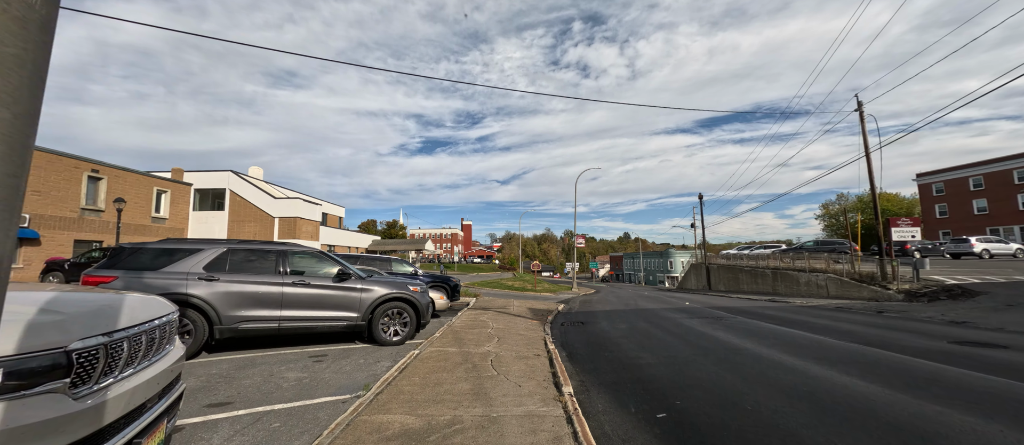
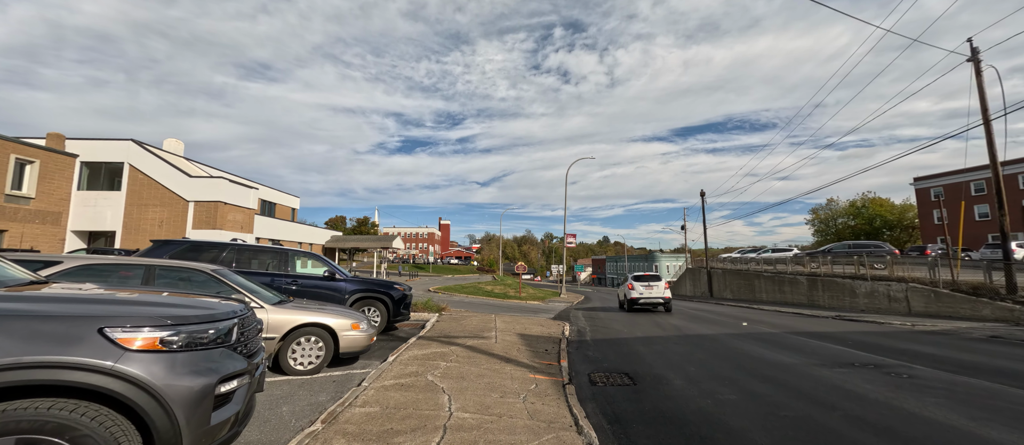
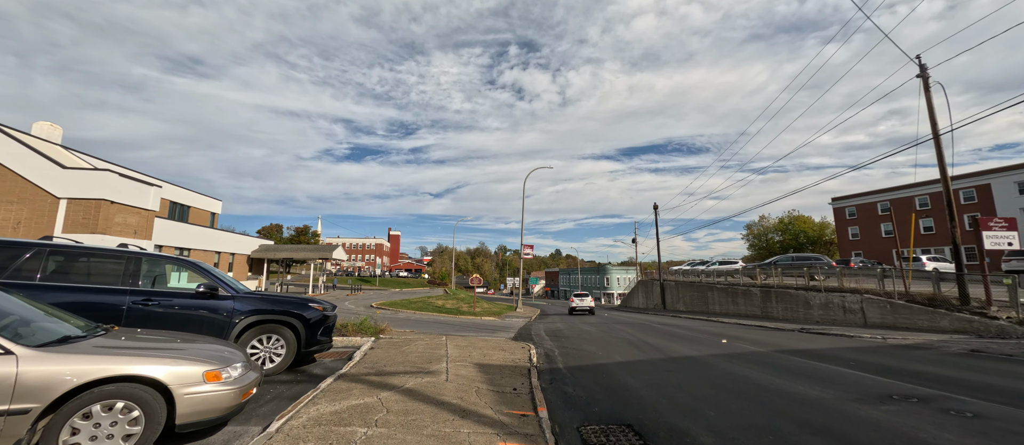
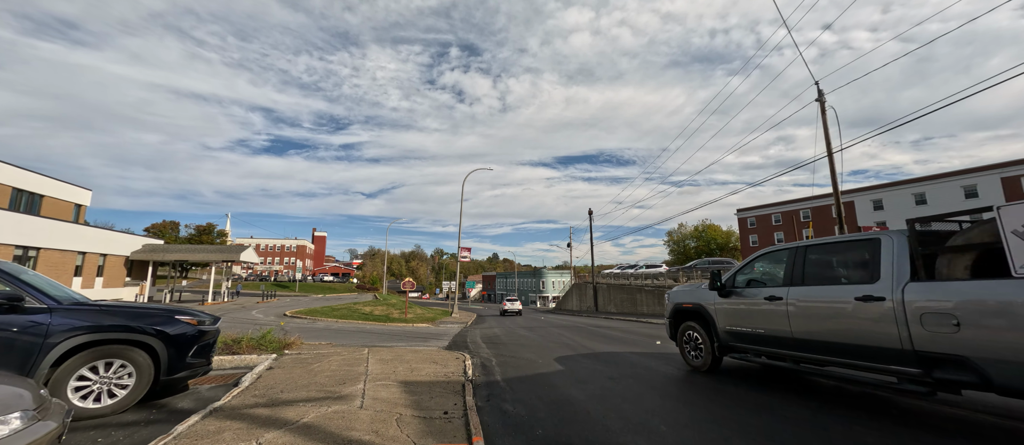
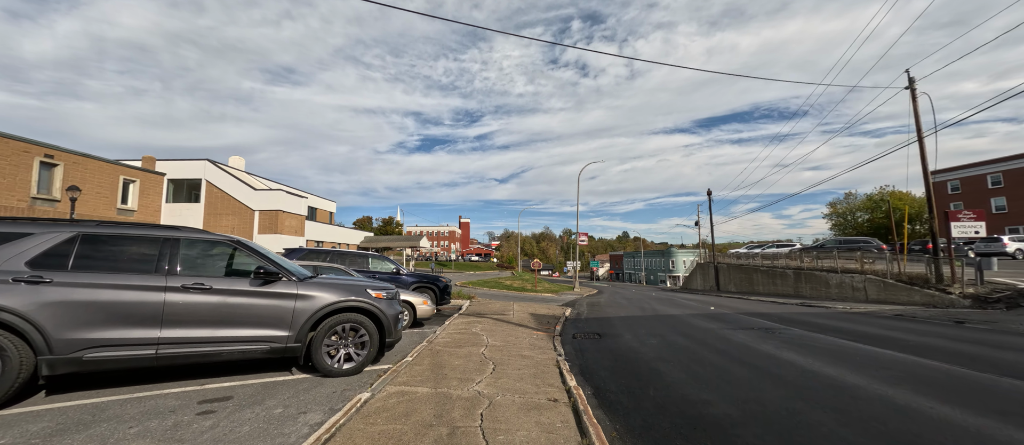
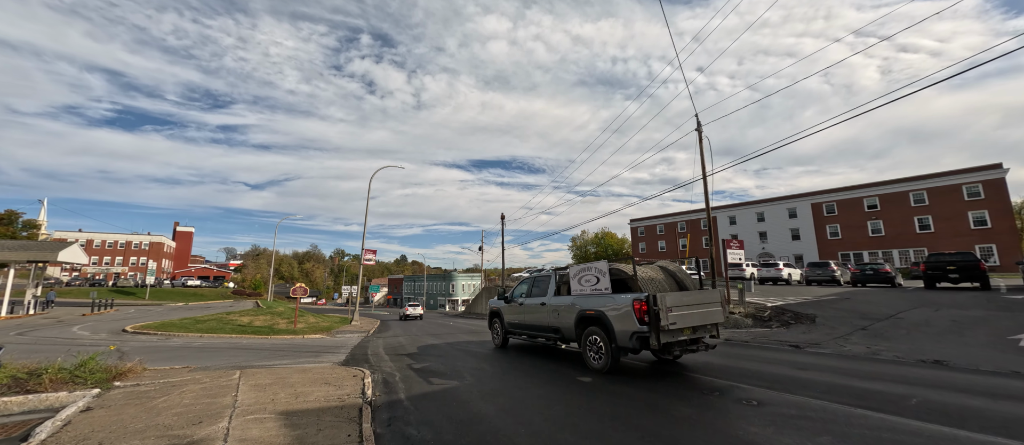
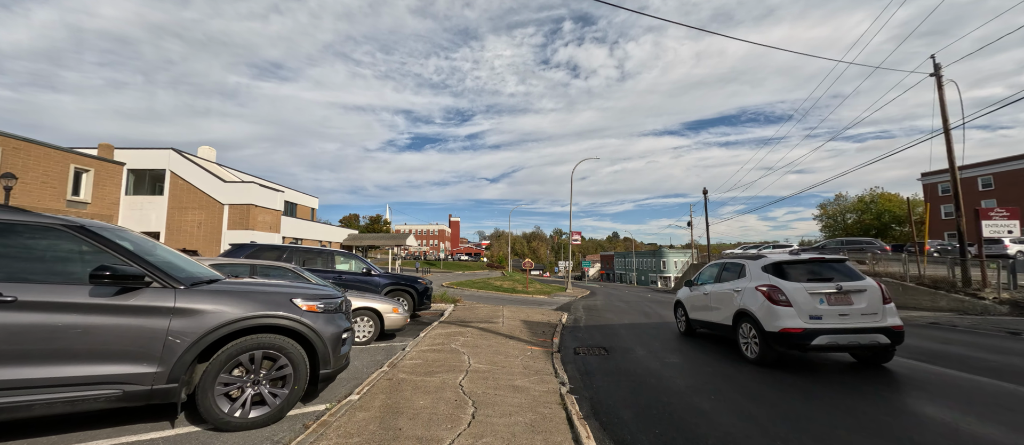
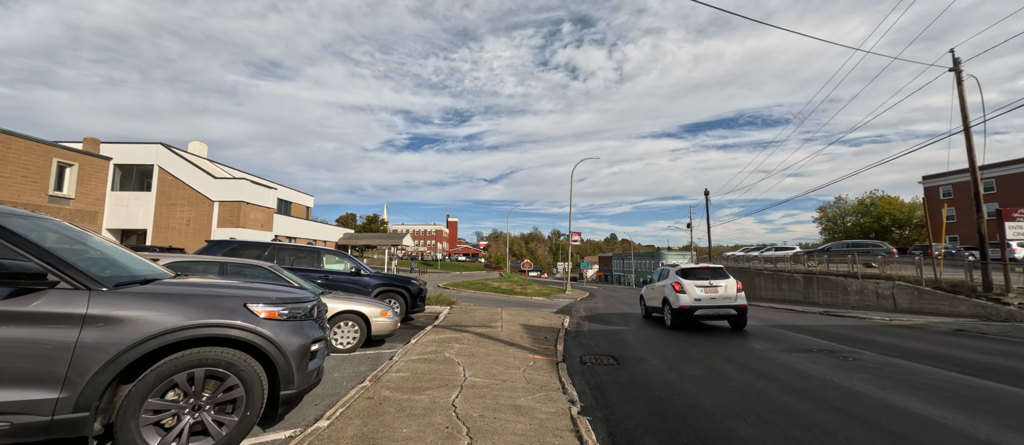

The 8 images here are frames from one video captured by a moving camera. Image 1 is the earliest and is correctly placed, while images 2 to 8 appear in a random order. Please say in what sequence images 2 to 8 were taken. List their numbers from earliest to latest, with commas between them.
5, 7, 8, 2, 3, 4, 6
